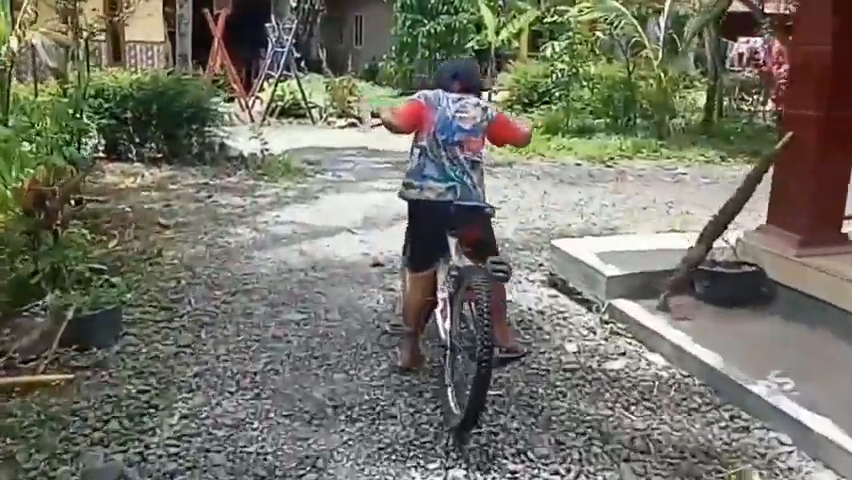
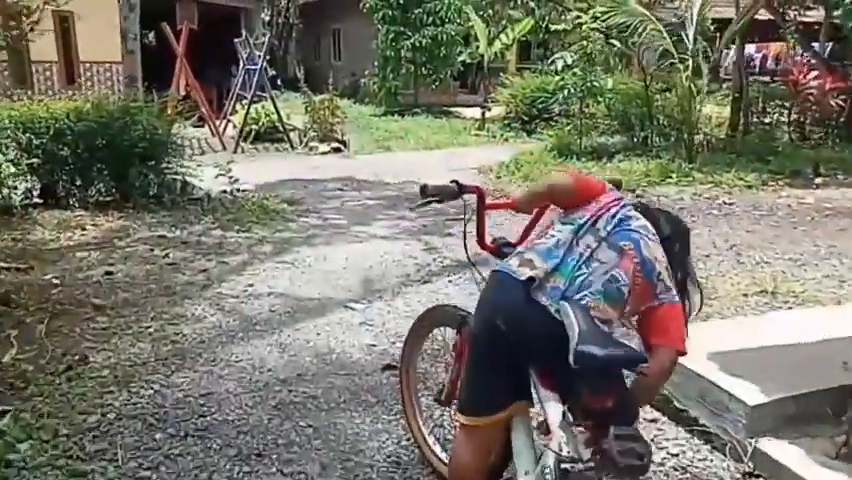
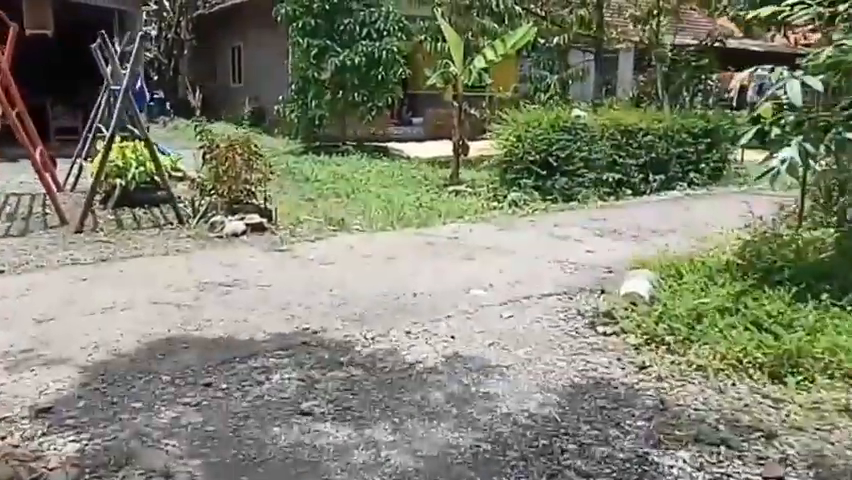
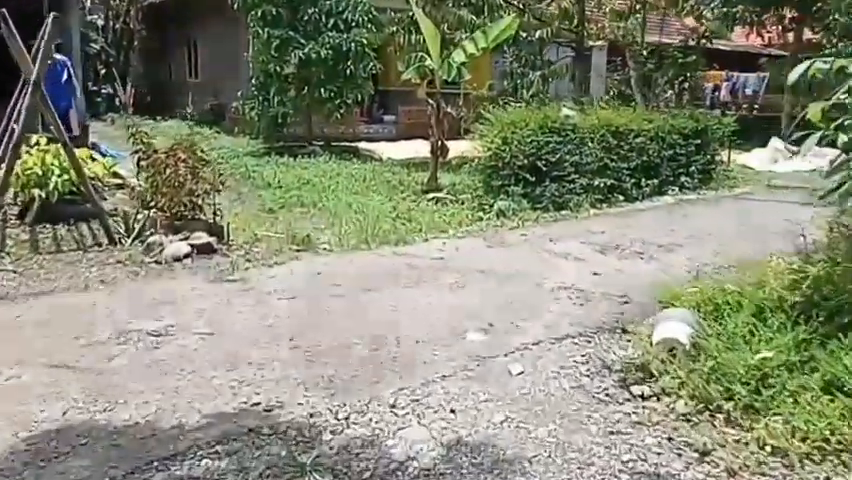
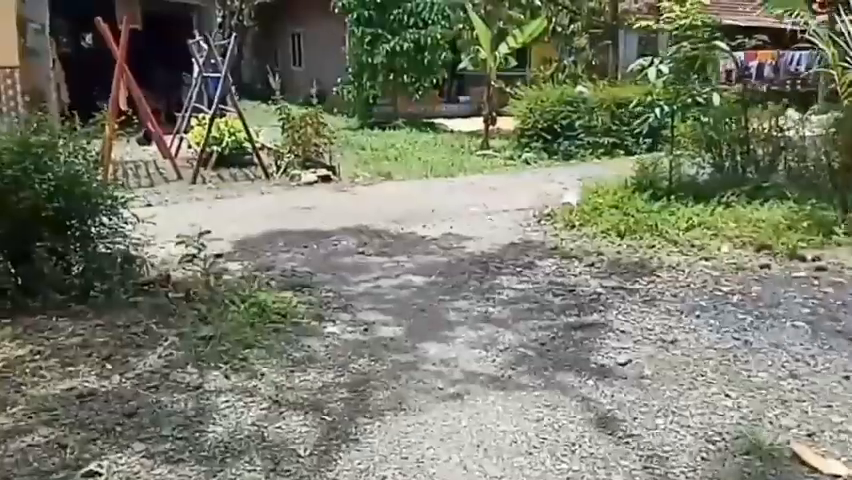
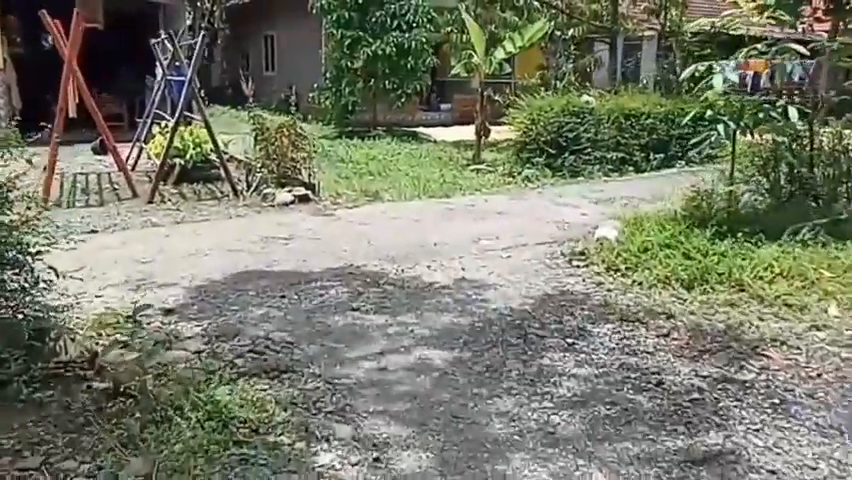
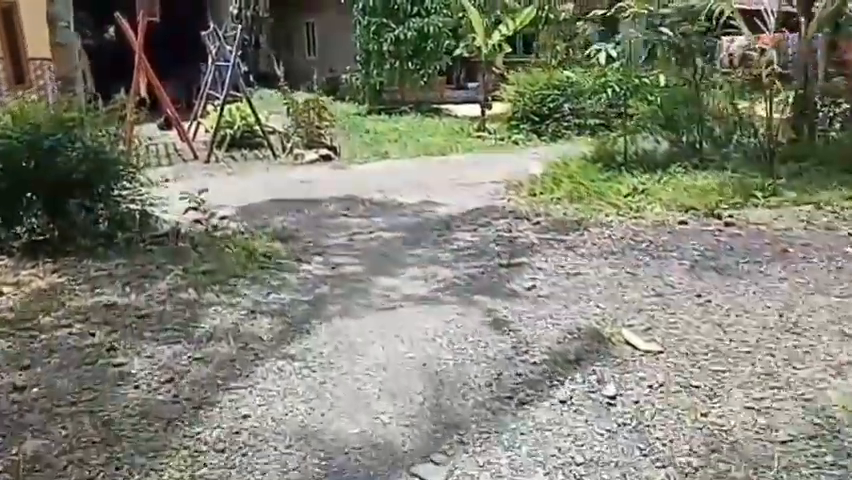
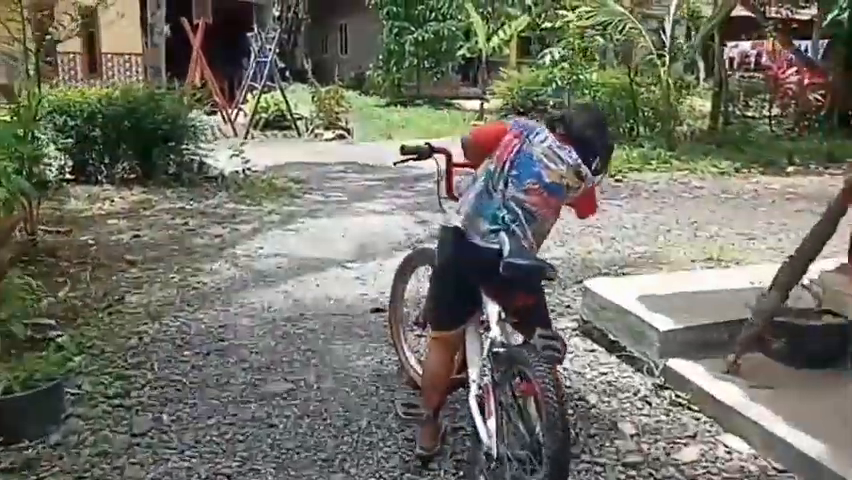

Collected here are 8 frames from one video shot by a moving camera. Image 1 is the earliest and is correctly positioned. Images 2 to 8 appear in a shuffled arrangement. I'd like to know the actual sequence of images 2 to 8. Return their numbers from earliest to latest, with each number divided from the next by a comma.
8, 2, 7, 5, 6, 3, 4
